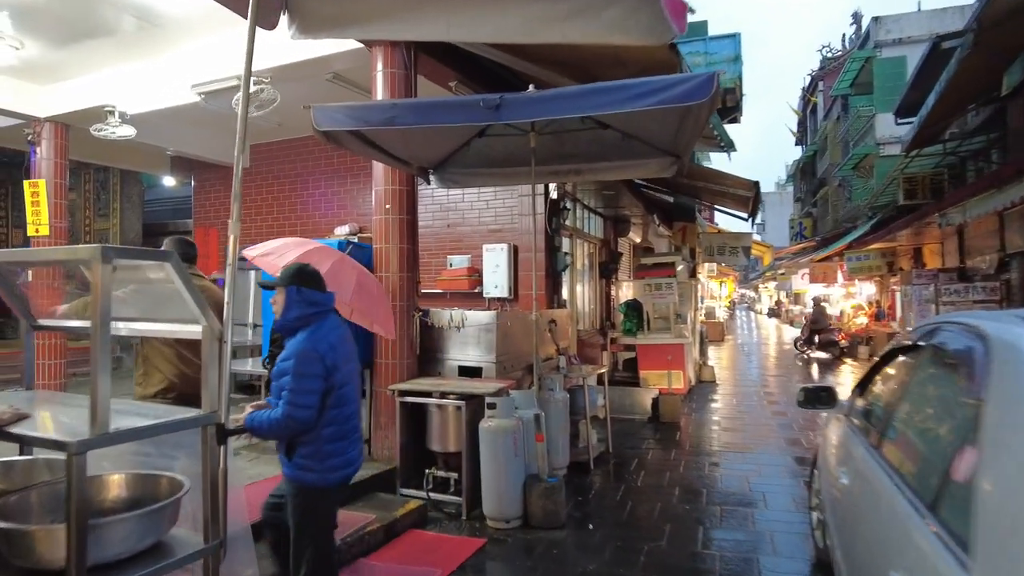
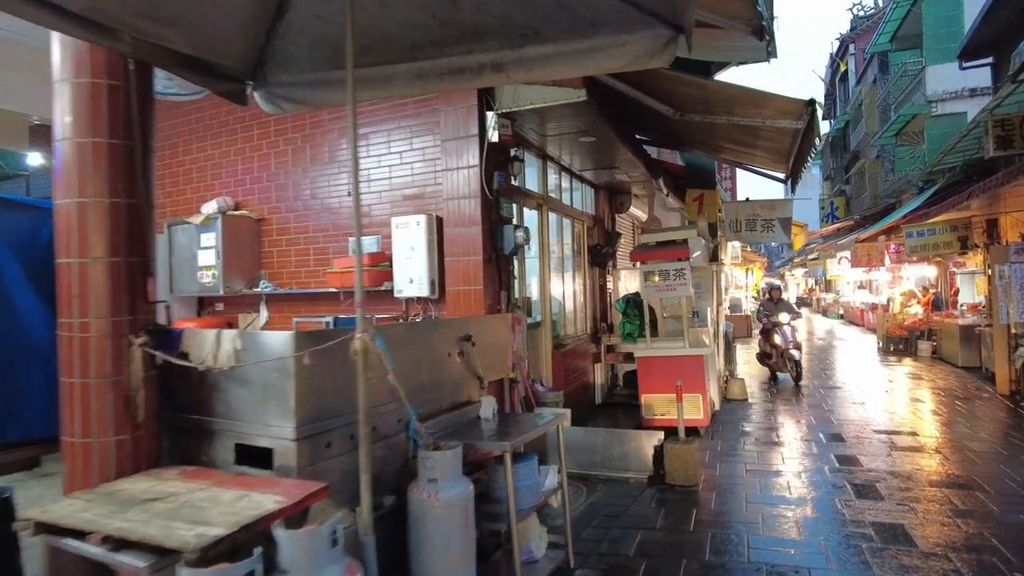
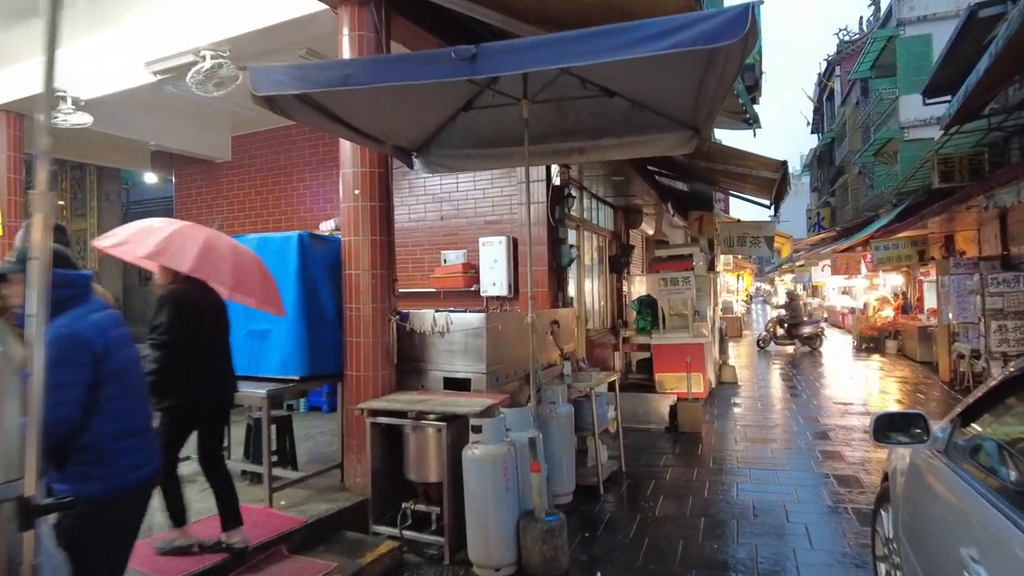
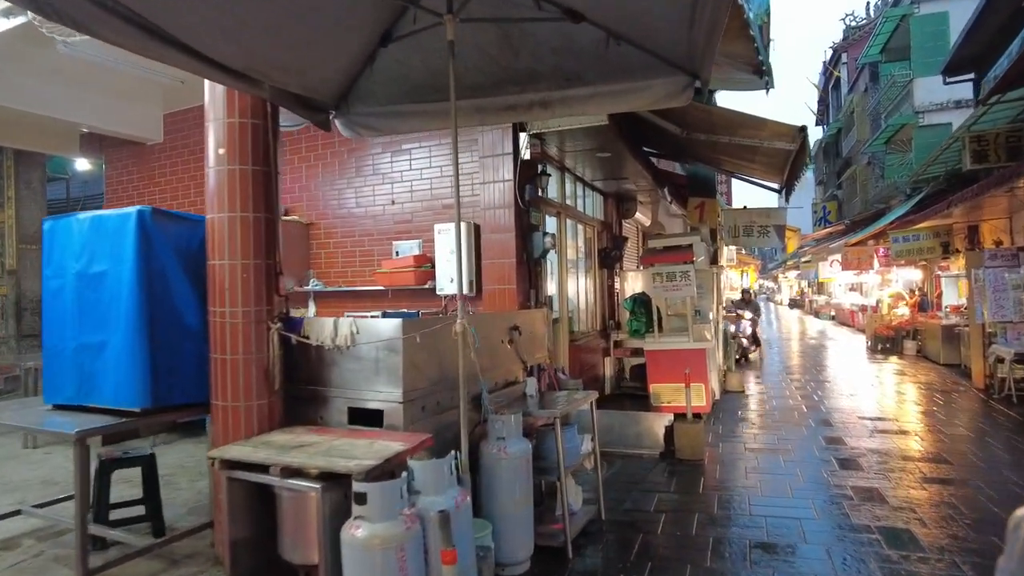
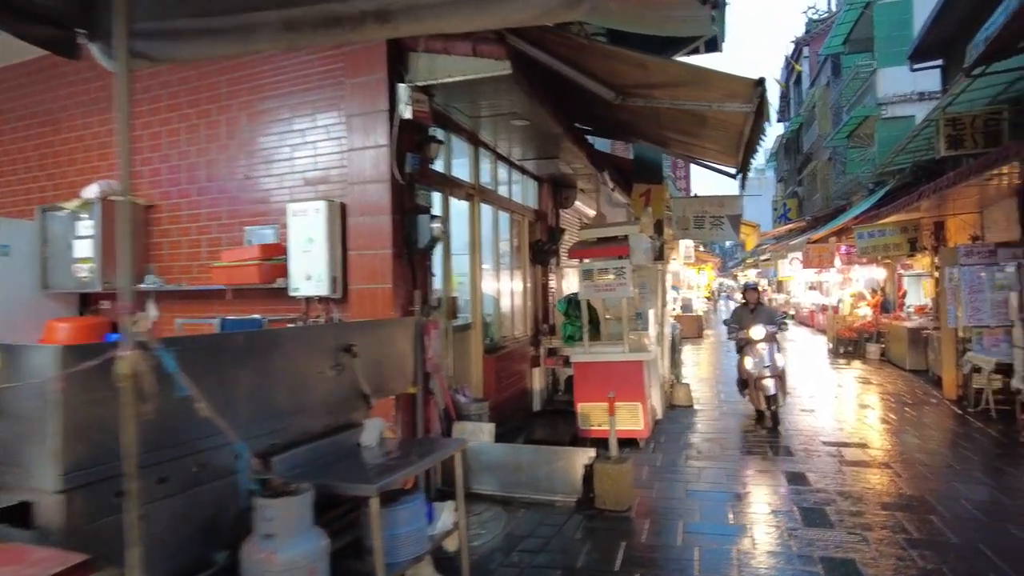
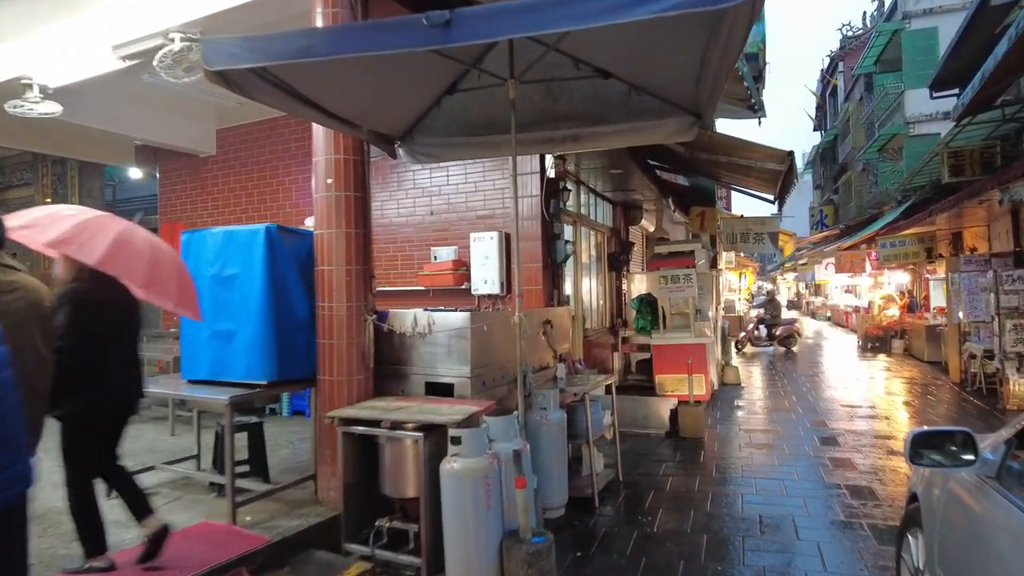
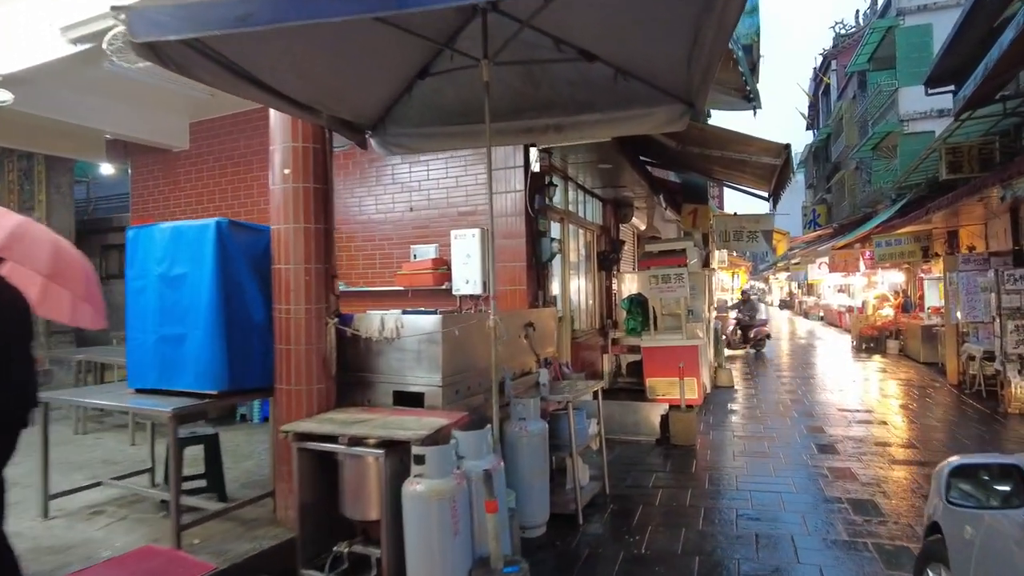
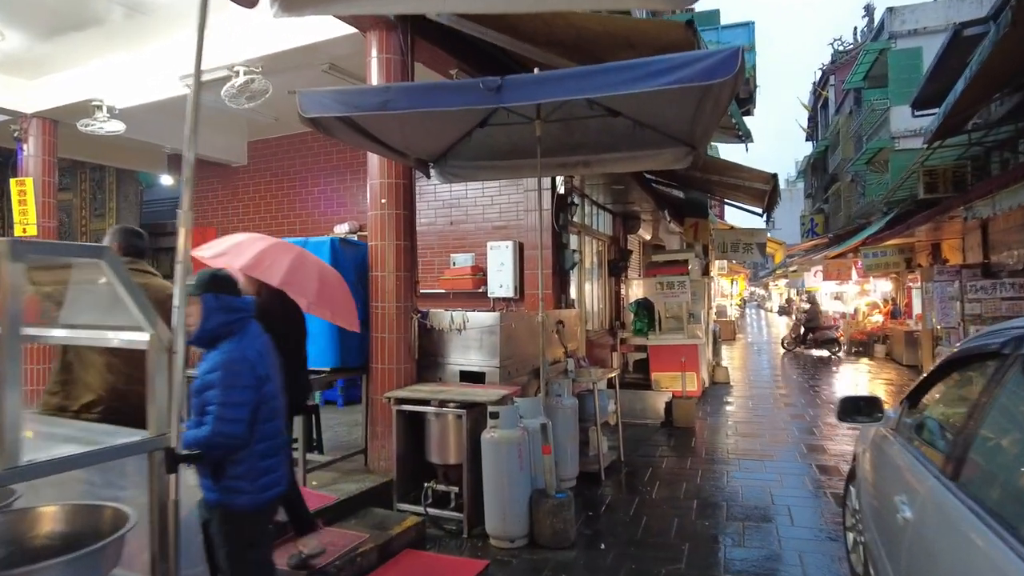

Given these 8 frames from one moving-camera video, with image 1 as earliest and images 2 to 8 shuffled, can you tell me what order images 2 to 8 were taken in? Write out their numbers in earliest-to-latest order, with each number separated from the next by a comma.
8, 3, 6, 7, 4, 2, 5
